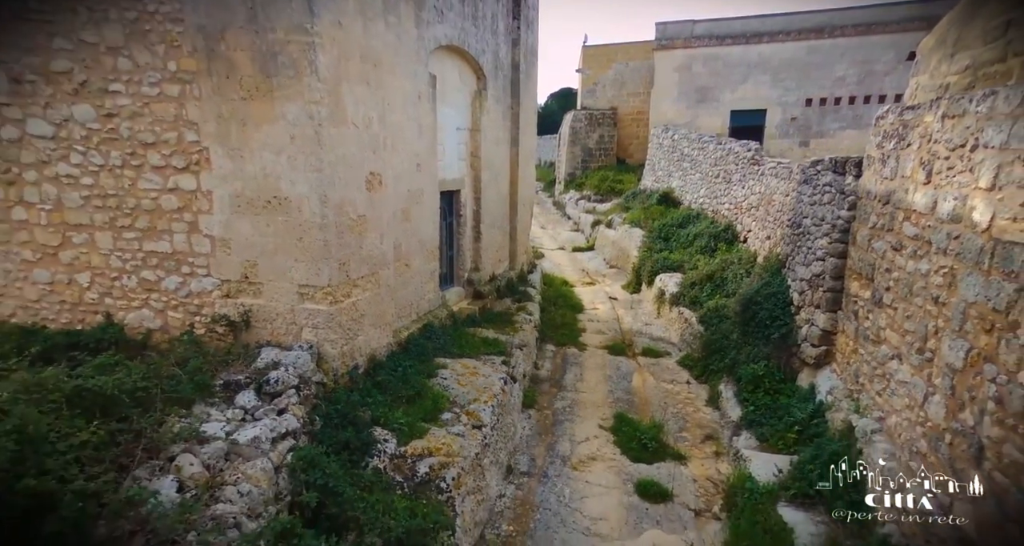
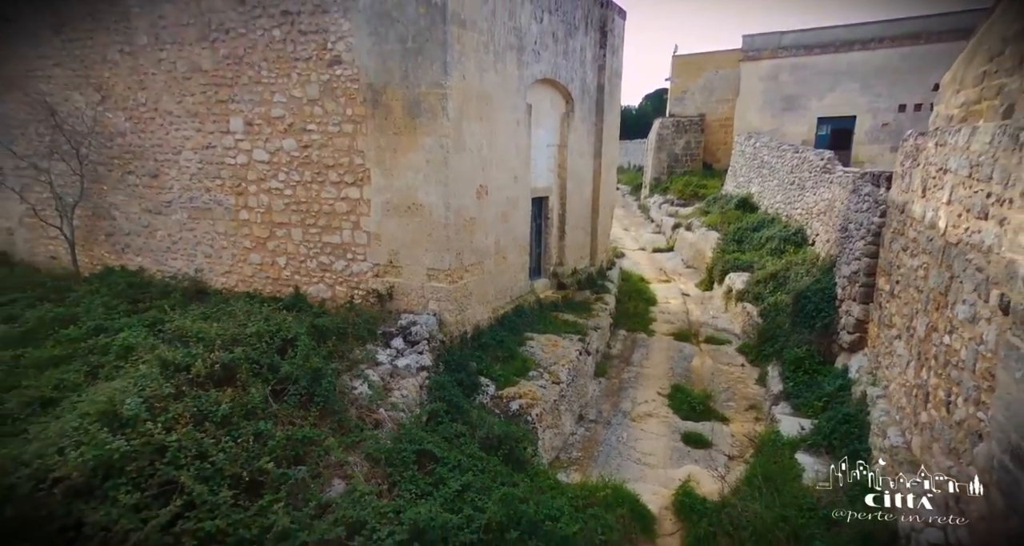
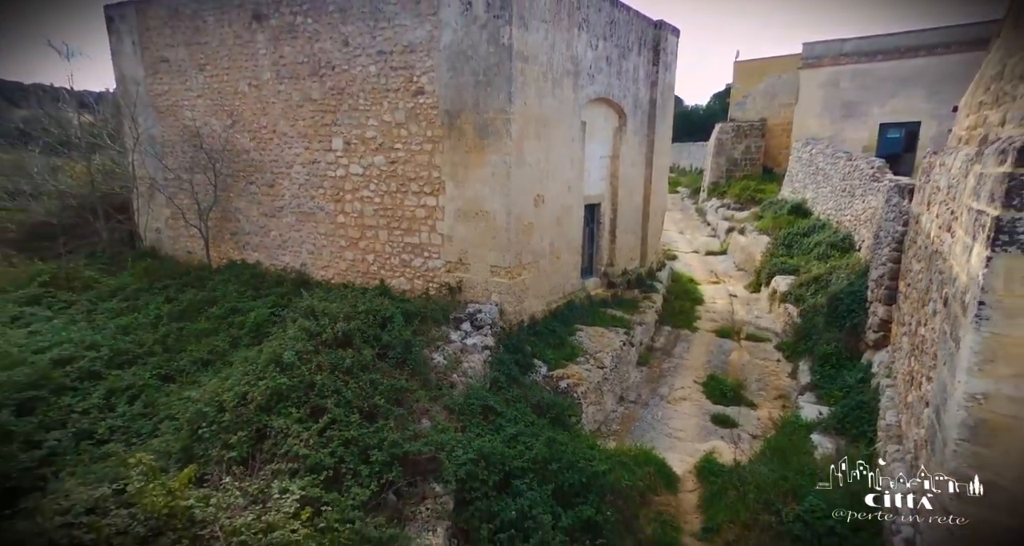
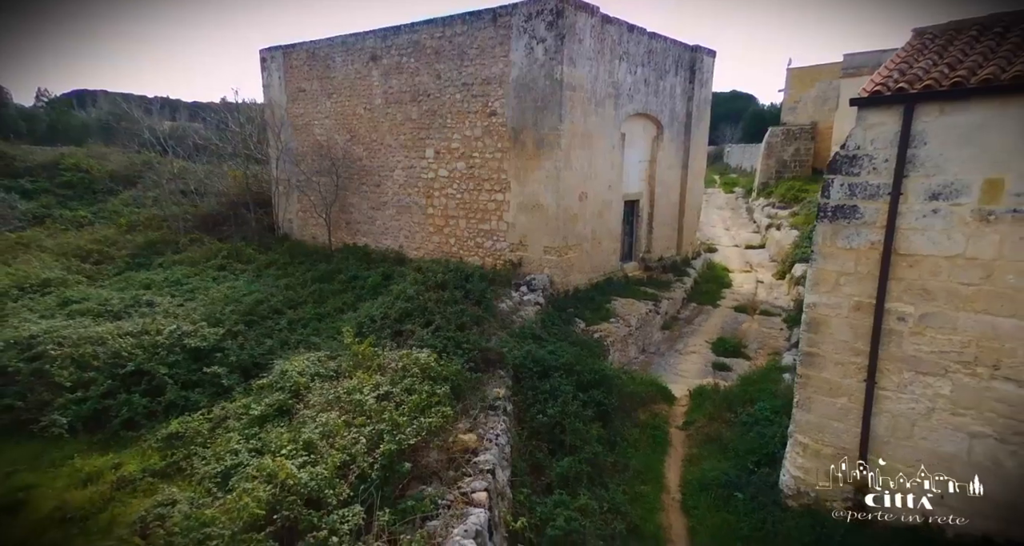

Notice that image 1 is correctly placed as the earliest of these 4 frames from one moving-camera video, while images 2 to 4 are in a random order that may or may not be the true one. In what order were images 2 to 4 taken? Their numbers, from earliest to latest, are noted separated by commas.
2, 3, 4
